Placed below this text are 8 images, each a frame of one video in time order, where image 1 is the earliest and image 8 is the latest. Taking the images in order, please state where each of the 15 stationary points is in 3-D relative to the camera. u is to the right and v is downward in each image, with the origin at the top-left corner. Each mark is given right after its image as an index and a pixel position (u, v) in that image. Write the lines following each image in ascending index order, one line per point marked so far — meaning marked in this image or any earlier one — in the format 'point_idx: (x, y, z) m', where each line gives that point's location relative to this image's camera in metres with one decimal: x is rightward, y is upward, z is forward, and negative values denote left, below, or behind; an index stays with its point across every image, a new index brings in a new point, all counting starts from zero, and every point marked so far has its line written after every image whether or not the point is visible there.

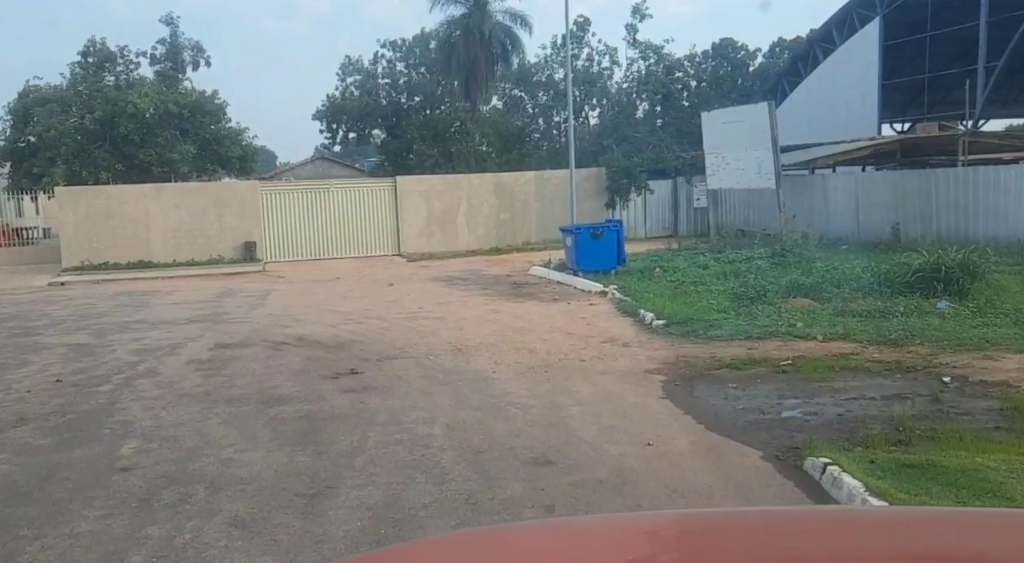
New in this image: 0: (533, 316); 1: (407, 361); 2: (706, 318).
0: (+0.4, -0.6, +13.3) m
1: (-1.4, -1.0, +10.5) m
2: (+2.8, -0.5, +11.6) m
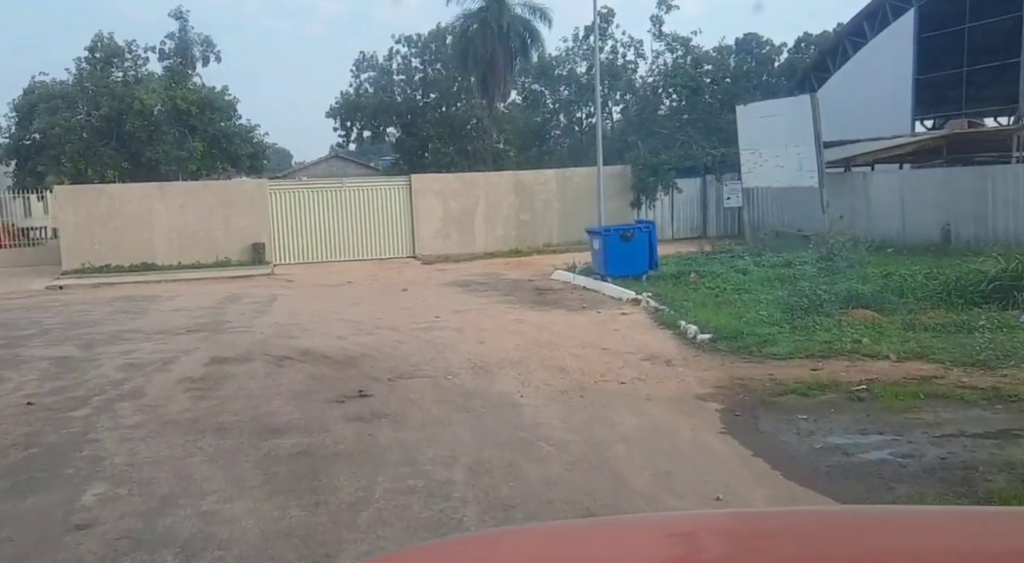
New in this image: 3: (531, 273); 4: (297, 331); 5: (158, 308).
0: (+0.7, -0.7, +12.1) m
1: (-1.0, -1.2, +9.3) m
2: (+3.2, -0.7, +10.3) m
3: (+0.4, +0.2, +19.2) m
4: (-3.4, -0.8, +12.9) m
5: (-7.0, -0.5, +15.9) m
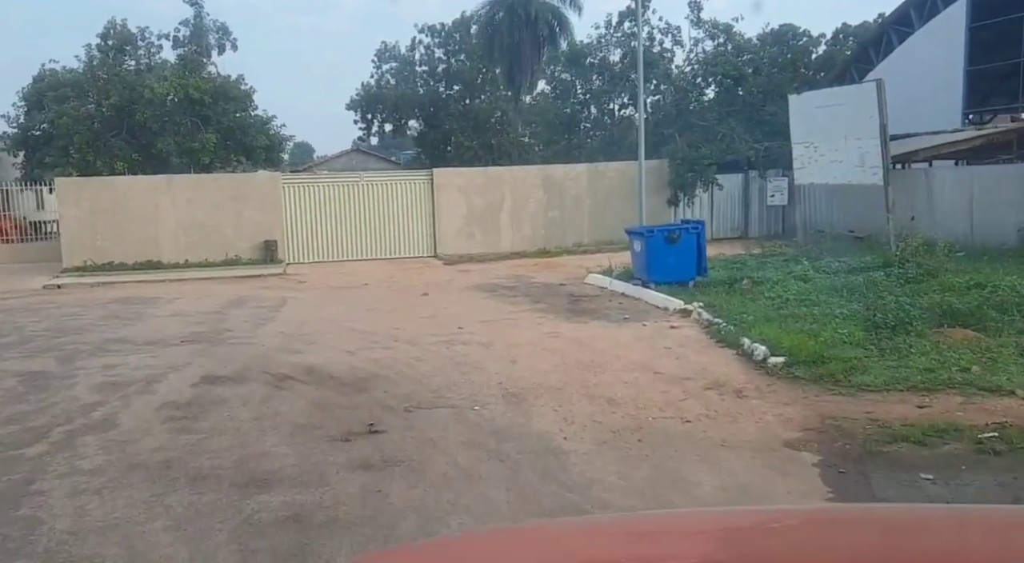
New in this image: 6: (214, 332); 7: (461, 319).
0: (+1.2, -0.8, +10.5) m
1: (-0.7, -1.3, +7.8) m
2: (+3.6, -0.8, +8.7) m
3: (+1.1, +0.1, +17.6) m
4: (-3.0, -0.9, +11.4) m
5: (-6.5, -0.6, +14.5) m
6: (-4.6, -0.8, +12.4) m
7: (-0.8, -0.6, +12.9) m
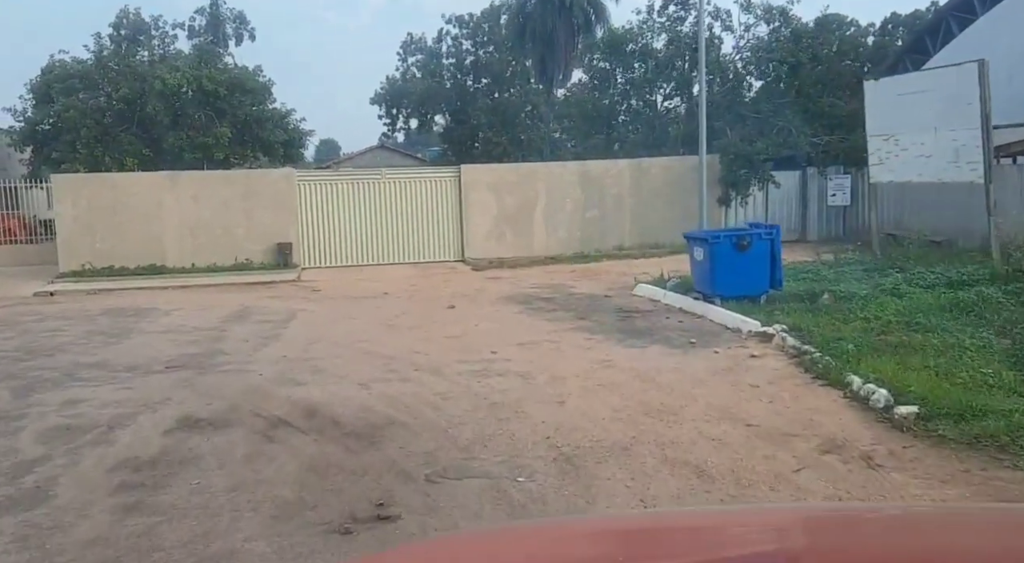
0: (+1.7, -1.1, +8.5) m
1: (-0.2, -1.5, +5.9) m
2: (+4.1, -1.0, +6.7) m
3: (+1.8, -0.1, +15.6) m
4: (-2.4, -1.1, +9.6) m
5: (-5.8, -0.7, +12.8) m
6: (-4.1, -1.0, +10.6) m
7: (-0.2, -0.8, +11.0) m
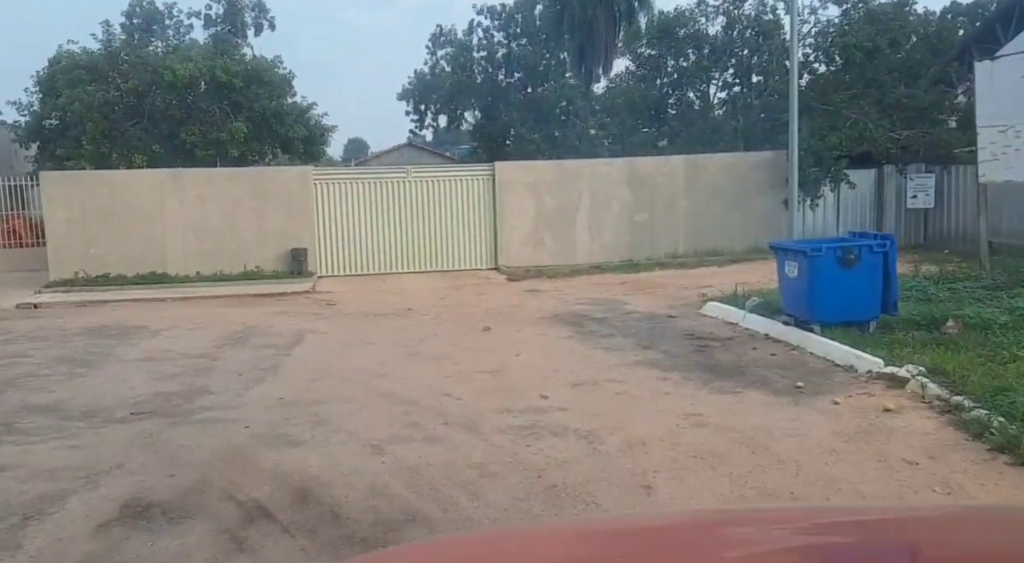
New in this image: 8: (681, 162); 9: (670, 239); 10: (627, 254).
0: (+2.2, -1.3, +6.2) m
1: (+0.2, -1.8, +3.7) m
2: (+4.5, -1.3, +4.3) m
3: (+2.6, -0.4, +13.3) m
4: (-1.9, -1.3, +7.4) m
5: (-5.2, -1.0, +10.7) m
6: (-3.5, -1.2, +8.6) m
7: (+0.3, -1.1, +8.8) m
8: (+4.0, +2.8, +19.0) m
9: (+3.8, +1.0, +19.2) m
10: (+2.7, +0.7, +19.0) m
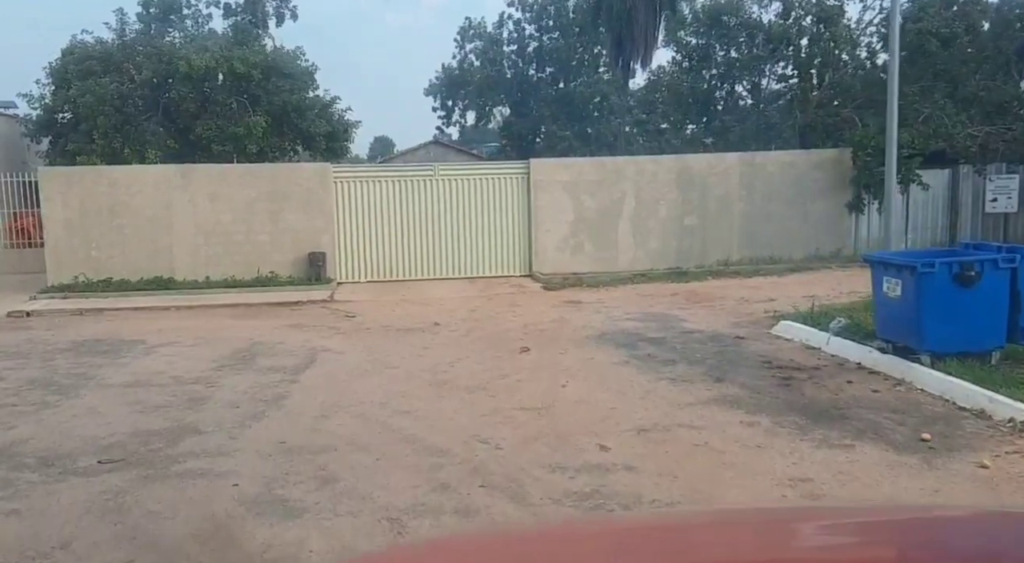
0: (+2.6, -1.5, +4.6) m
1: (+0.5, -2.0, +2.1) m
2: (+4.8, -1.6, +2.6) m
3: (+3.2, -0.6, +11.7) m
4: (-1.5, -1.5, +5.9) m
5: (-4.7, -1.1, +9.3) m
6: (-3.0, -1.4, +7.1) m
7: (+0.8, -1.3, +7.2) m
8: (+4.8, +2.6, +17.3) m
9: (+4.6, +0.8, +17.5) m
10: (+3.5, +0.5, +17.4) m
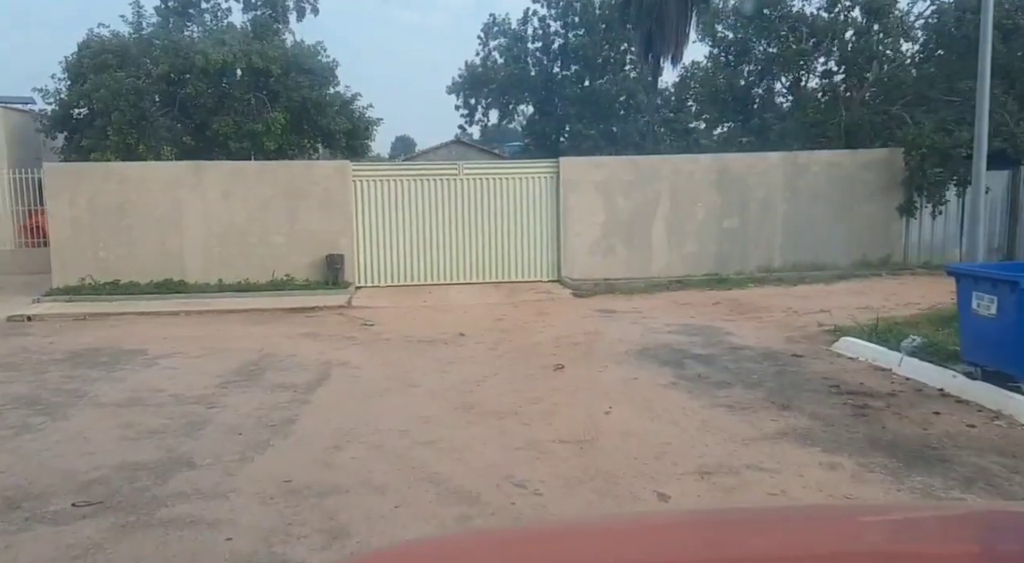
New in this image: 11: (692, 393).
0: (+2.8, -1.7, +3.6) m
1: (+0.6, -2.1, +1.1) m
2: (+5.0, -1.7, +1.5) m
3: (+3.6, -0.7, +10.6) m
4: (-1.2, -1.6, +5.0) m
5: (-4.3, -1.2, +8.5) m
6: (-2.7, -1.5, +6.2) m
7: (+1.1, -1.4, +6.2) m
8: (+5.4, +2.5, +16.2) m
9: (+5.1, +0.6, +16.4) m
10: (+4.1, +0.3, +16.3) m
11: (+1.8, -1.1, +8.2) m
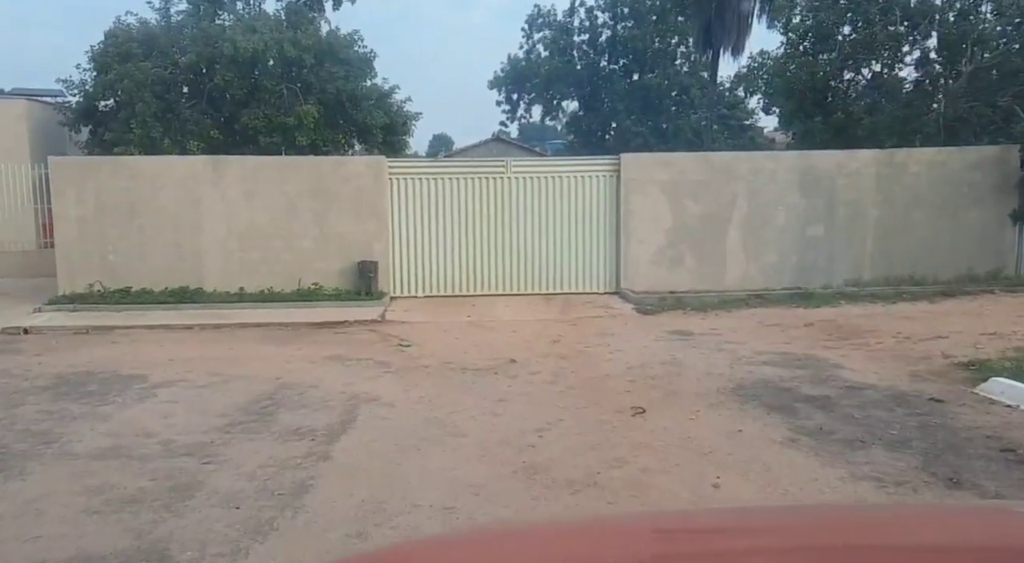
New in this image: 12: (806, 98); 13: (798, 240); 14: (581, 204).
0: (+3.2, -1.9, +1.7) m
1: (+0.9, -2.3, -0.7) m
2: (+5.3, -2.0, -0.5) m
3: (+4.3, -1.0, +8.7) m
4: (-0.8, -1.8, +3.3) m
5: (-3.7, -1.3, +6.9) m
6: (-2.2, -1.6, +4.5) m
7: (+1.6, -1.6, +4.4) m
8: (+6.4, +2.2, +14.2) m
9: (+6.1, +0.4, +14.4) m
10: (+5.0, +0.1, +14.3) m
11: (+2.4, -1.4, +6.3) m
12: (+6.9, +4.4, +19.1) m
13: (+5.1, +0.7, +14.3) m
14: (+1.3, +1.4, +14.2) m
